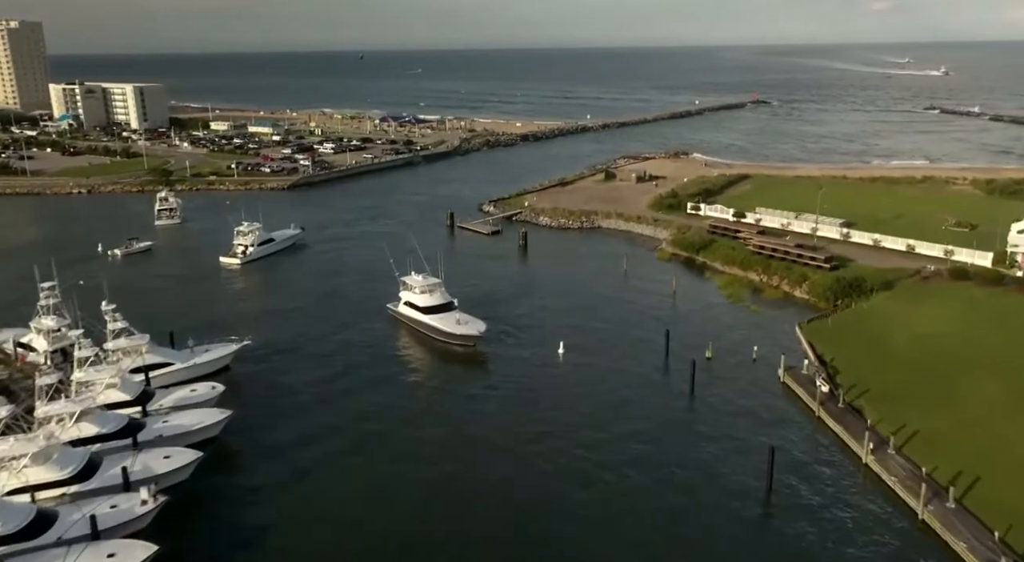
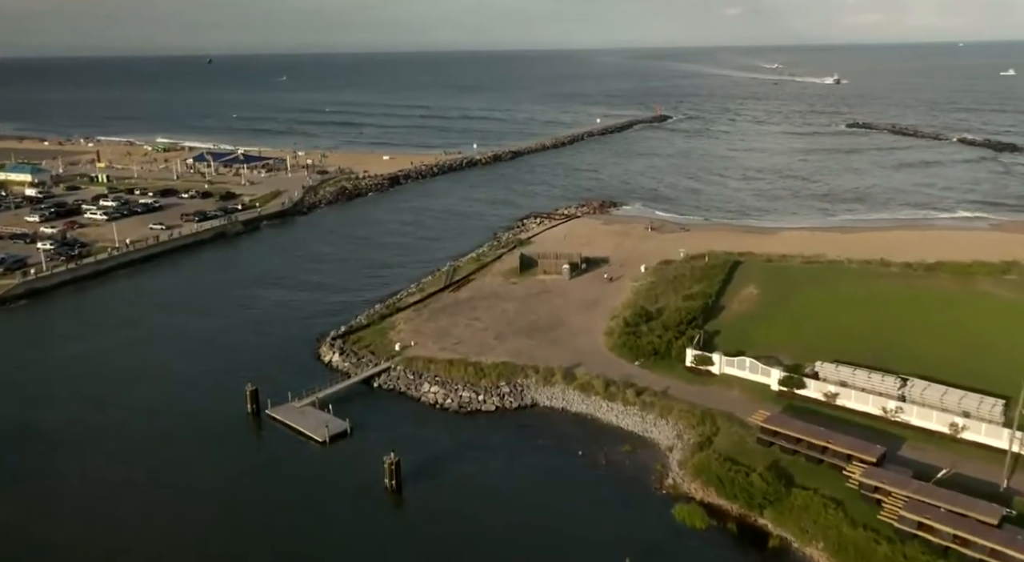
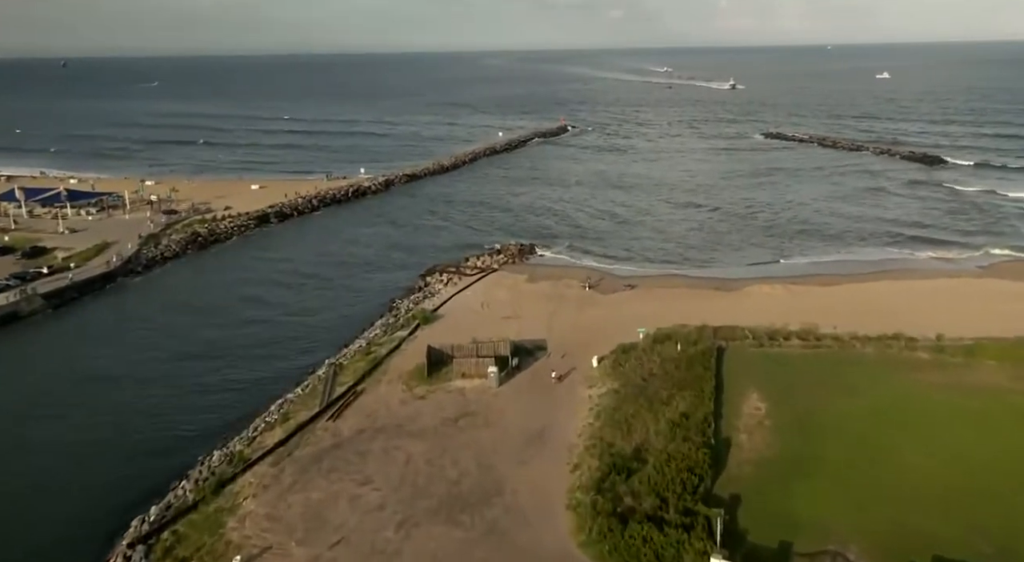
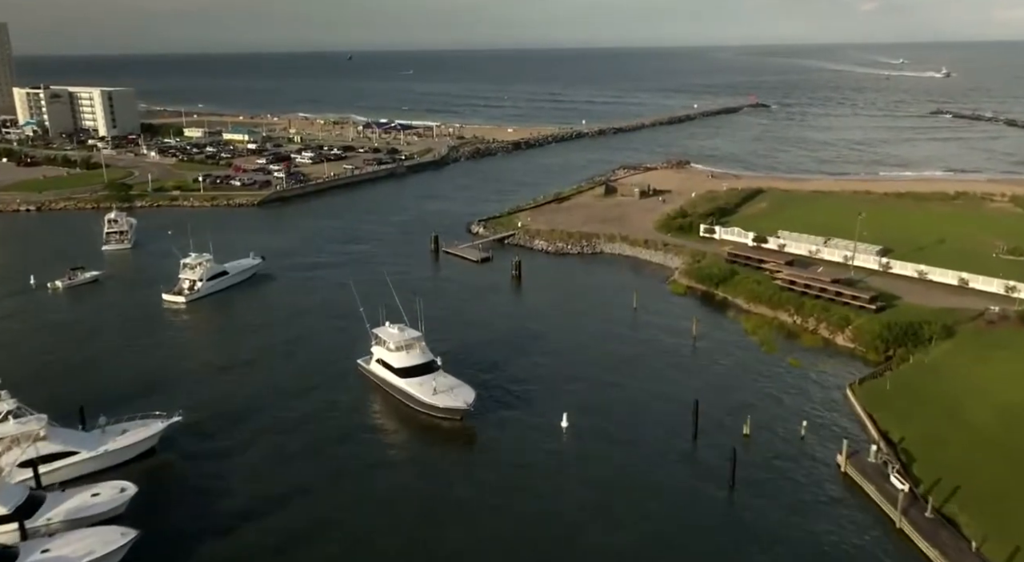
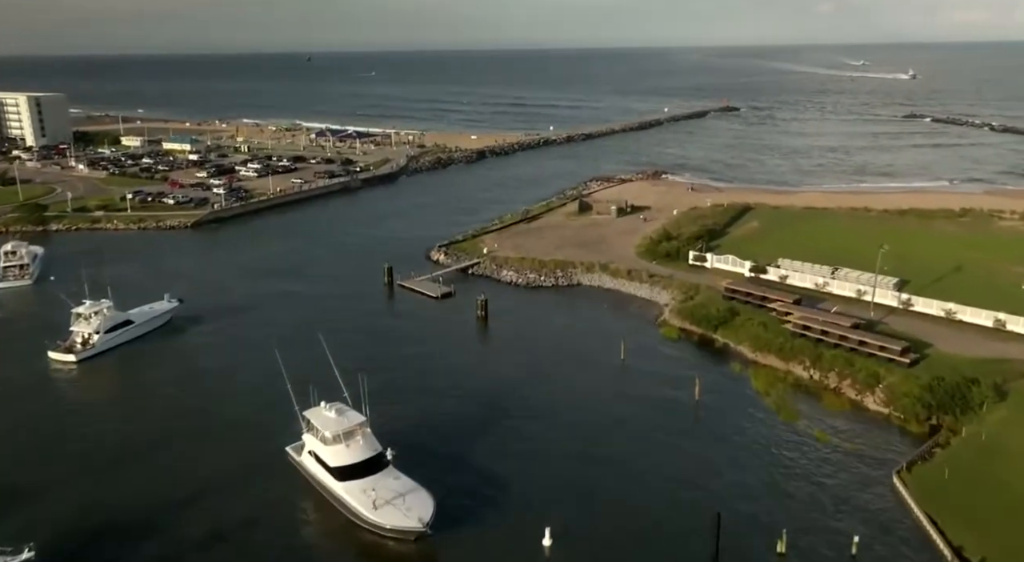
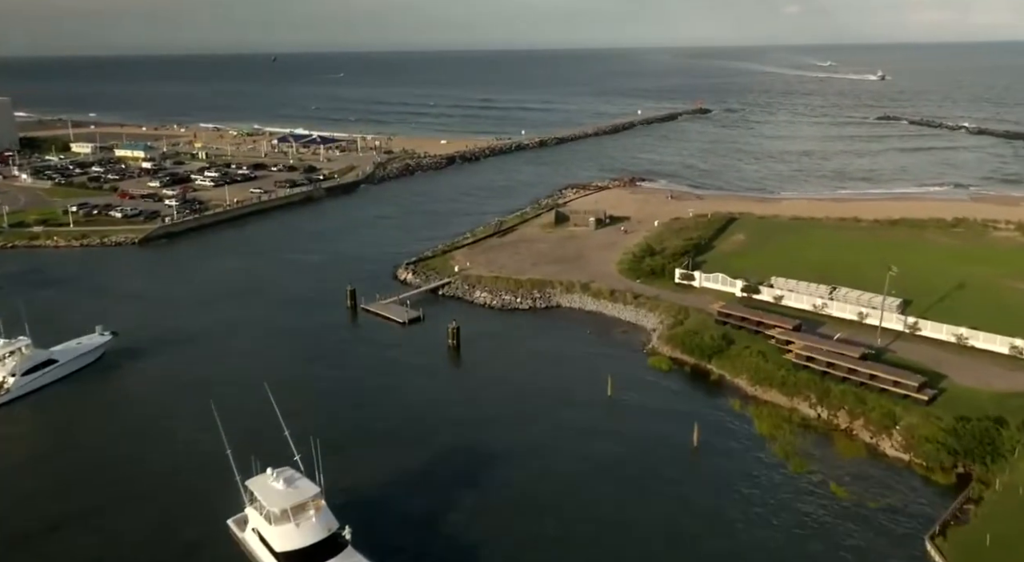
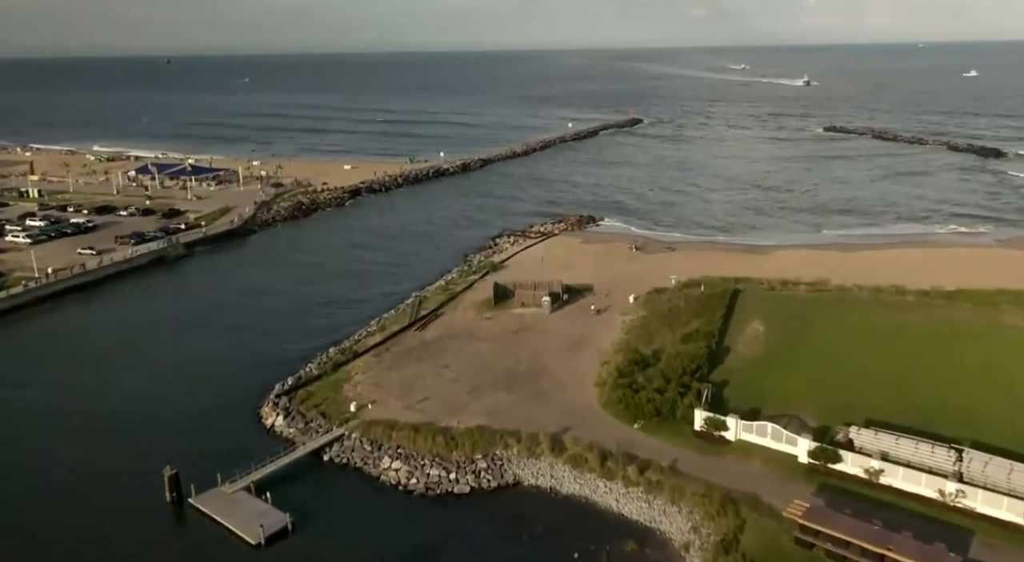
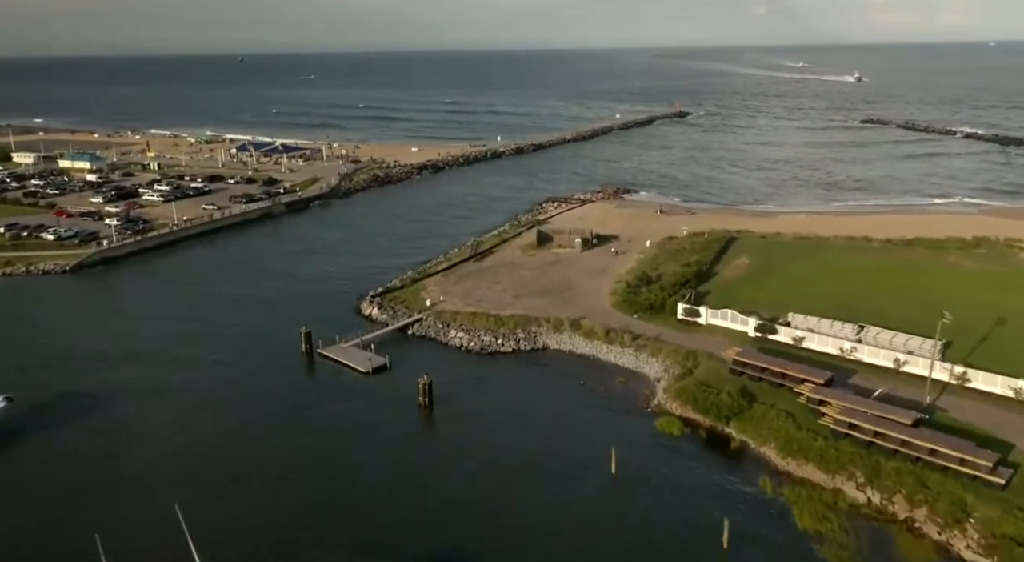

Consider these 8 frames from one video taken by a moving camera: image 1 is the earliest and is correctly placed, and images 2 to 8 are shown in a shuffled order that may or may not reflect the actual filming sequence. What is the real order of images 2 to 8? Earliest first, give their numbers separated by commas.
4, 5, 6, 8, 2, 7, 3
